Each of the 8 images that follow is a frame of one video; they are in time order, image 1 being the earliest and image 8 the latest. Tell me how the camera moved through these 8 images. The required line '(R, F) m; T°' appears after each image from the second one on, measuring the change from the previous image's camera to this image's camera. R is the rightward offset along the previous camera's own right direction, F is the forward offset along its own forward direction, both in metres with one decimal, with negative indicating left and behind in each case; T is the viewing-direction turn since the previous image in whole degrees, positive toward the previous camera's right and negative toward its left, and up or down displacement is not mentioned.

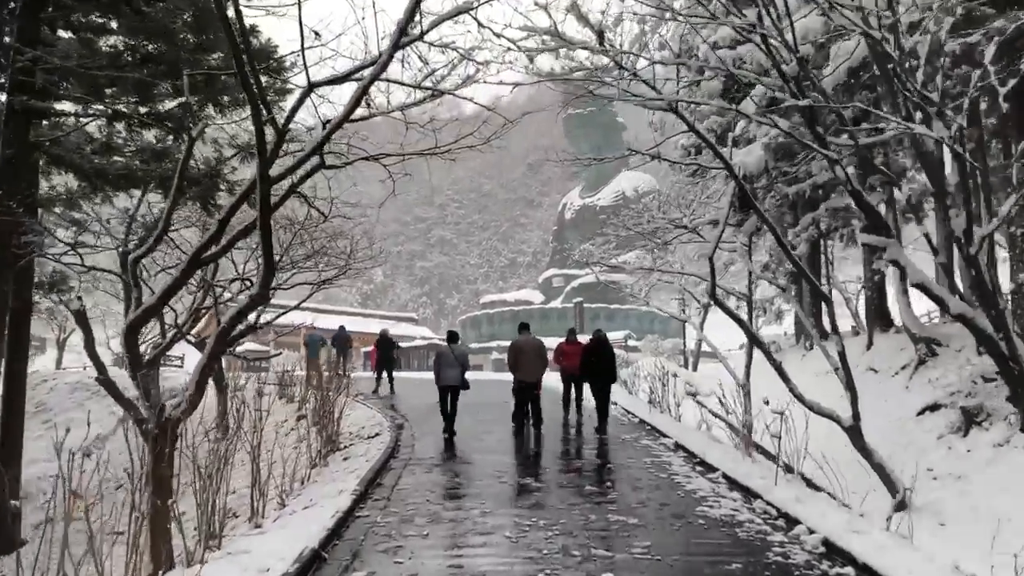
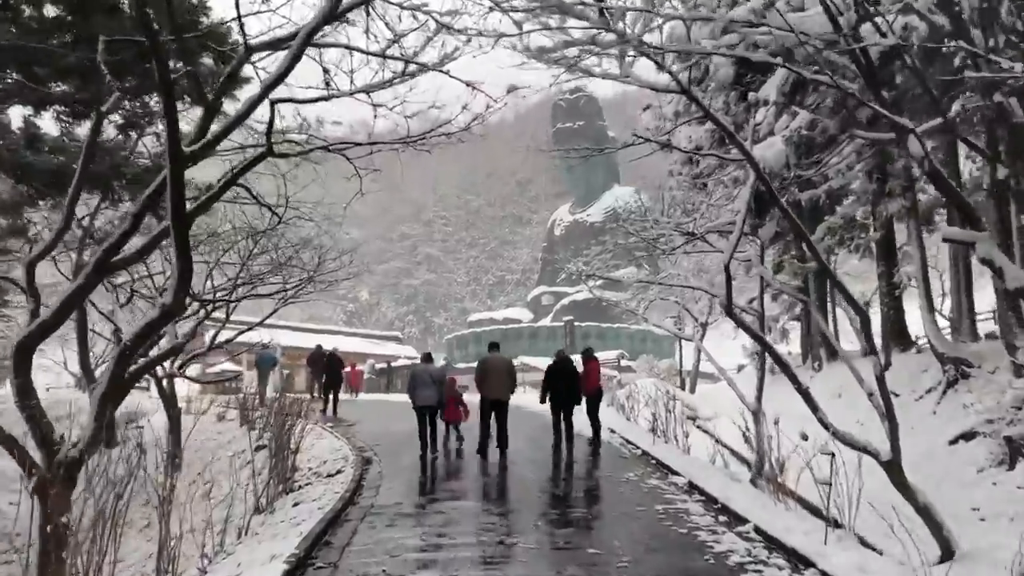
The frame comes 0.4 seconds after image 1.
(0.0, +0.9) m; +1°
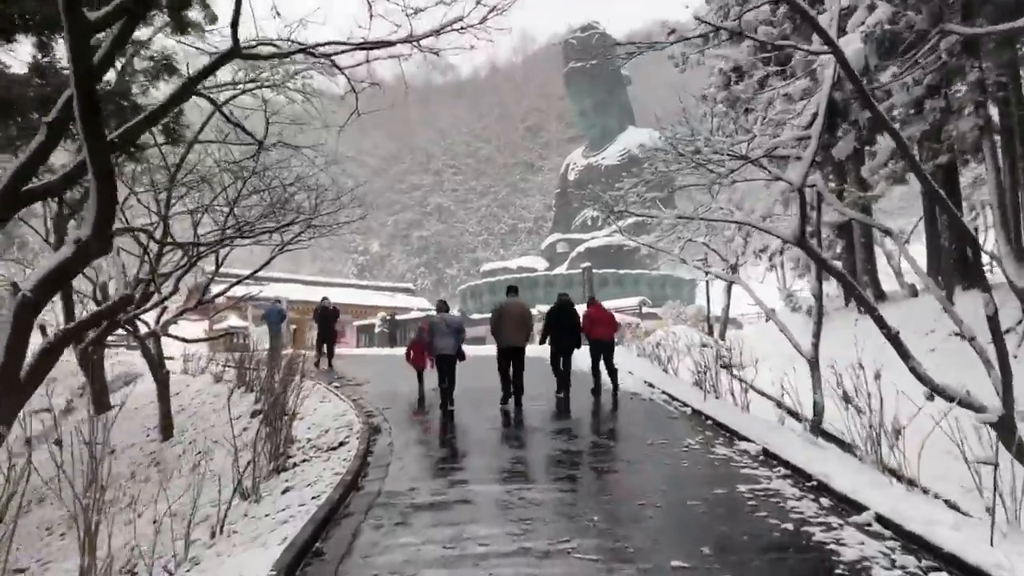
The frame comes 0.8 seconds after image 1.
(-0.1, +1.0) m; -1°
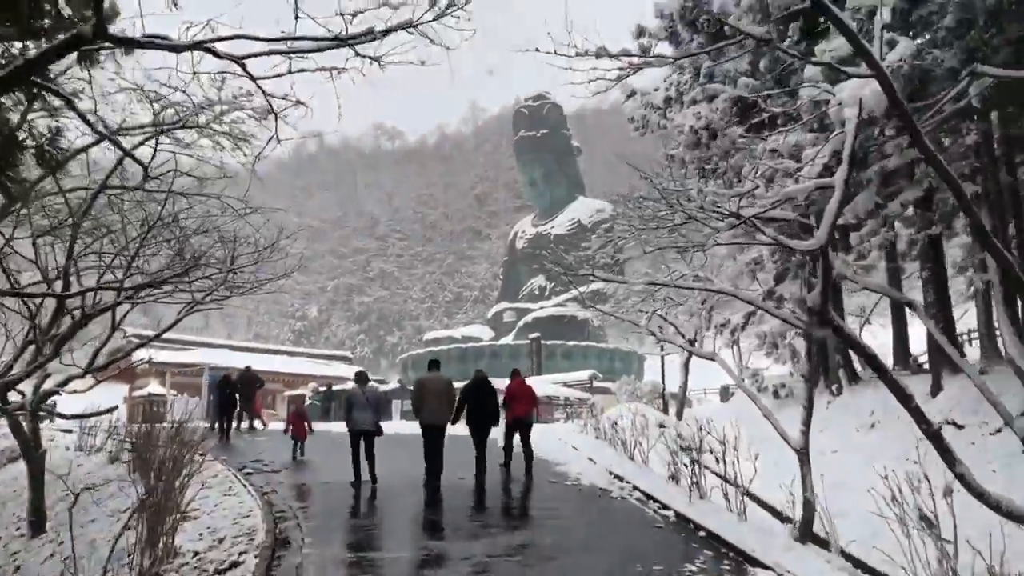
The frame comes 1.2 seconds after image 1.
(0.0, +1.0) m; +4°
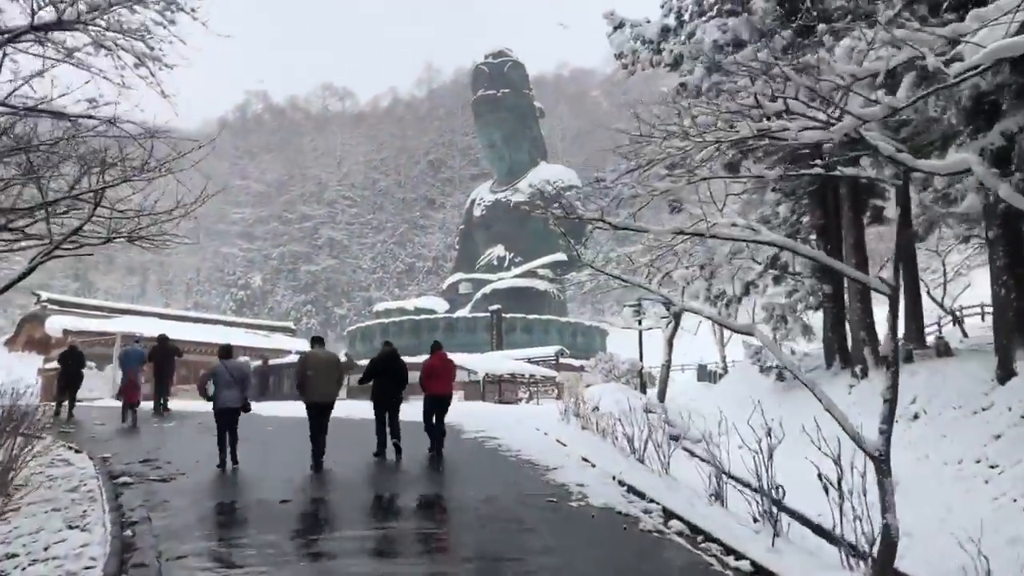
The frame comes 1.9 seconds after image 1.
(-0.2, +1.8) m; +3°
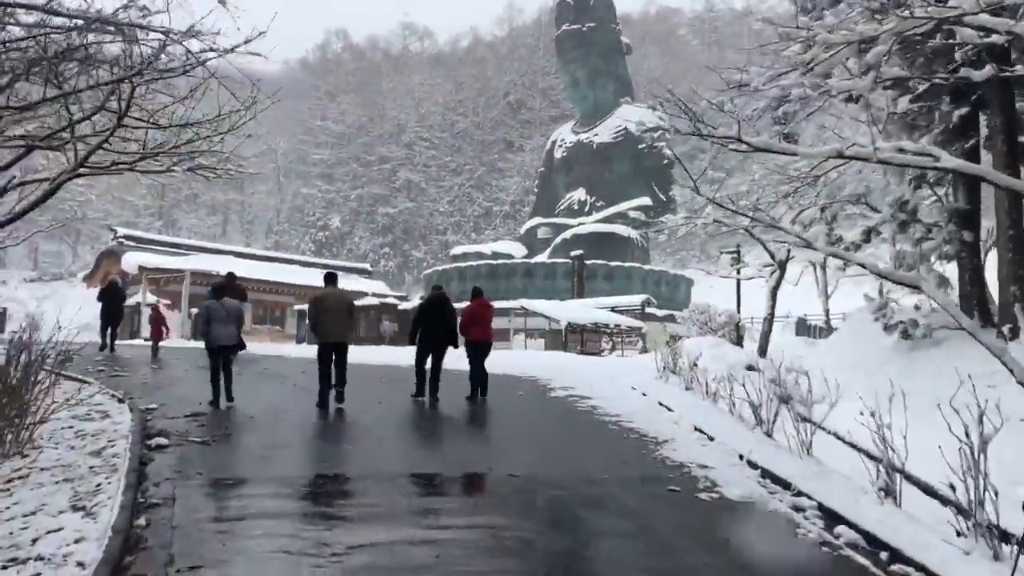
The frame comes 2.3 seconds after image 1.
(-0.2, +0.9) m; -5°
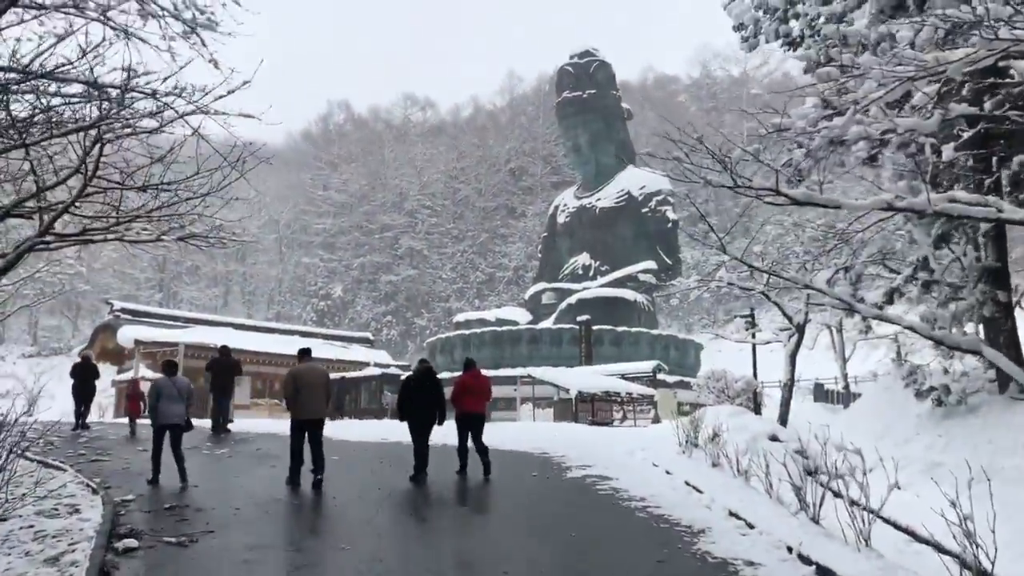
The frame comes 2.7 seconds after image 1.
(0.0, +0.4) m; 0°
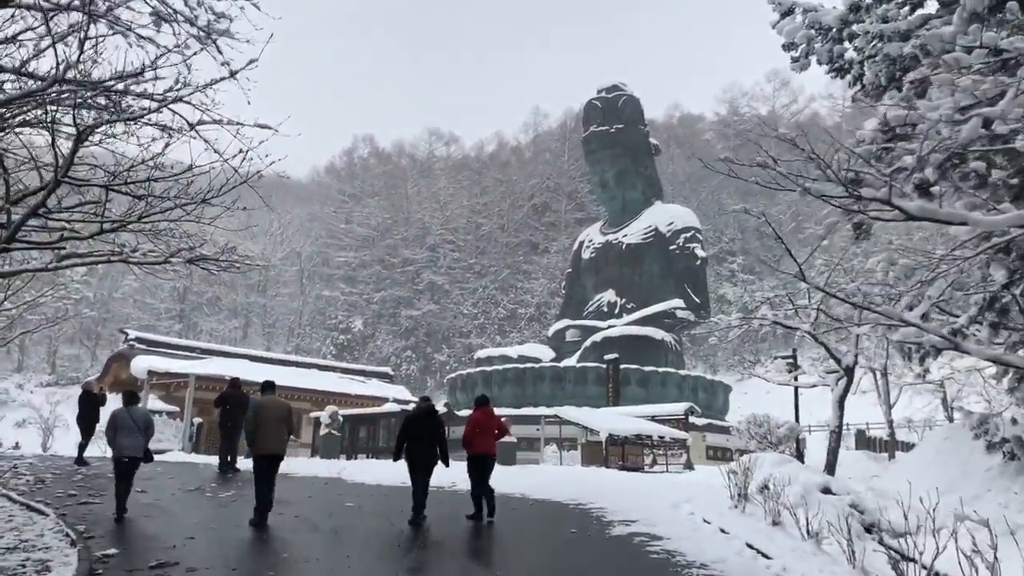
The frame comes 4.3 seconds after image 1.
(-0.1, +0.6) m; -1°
